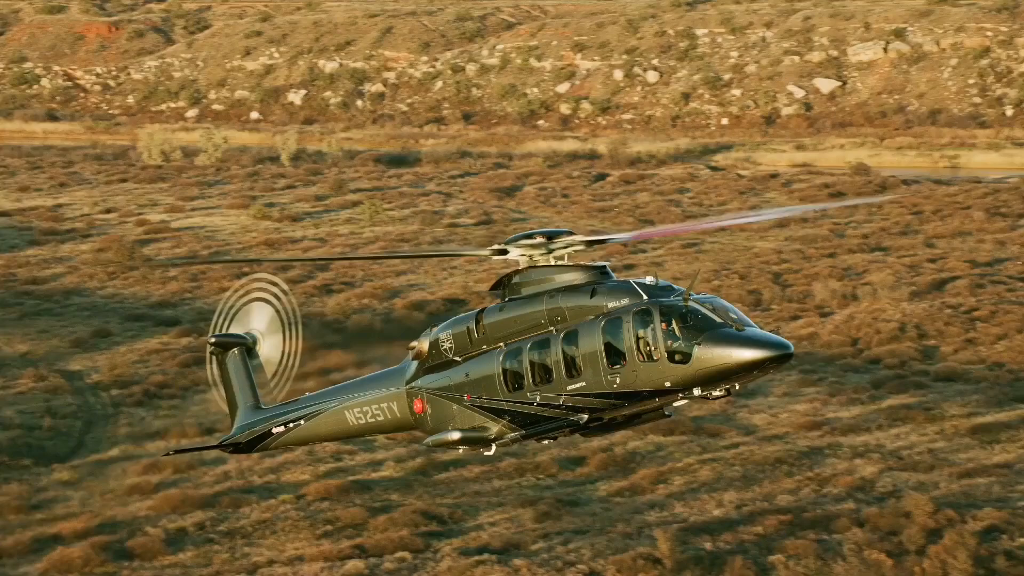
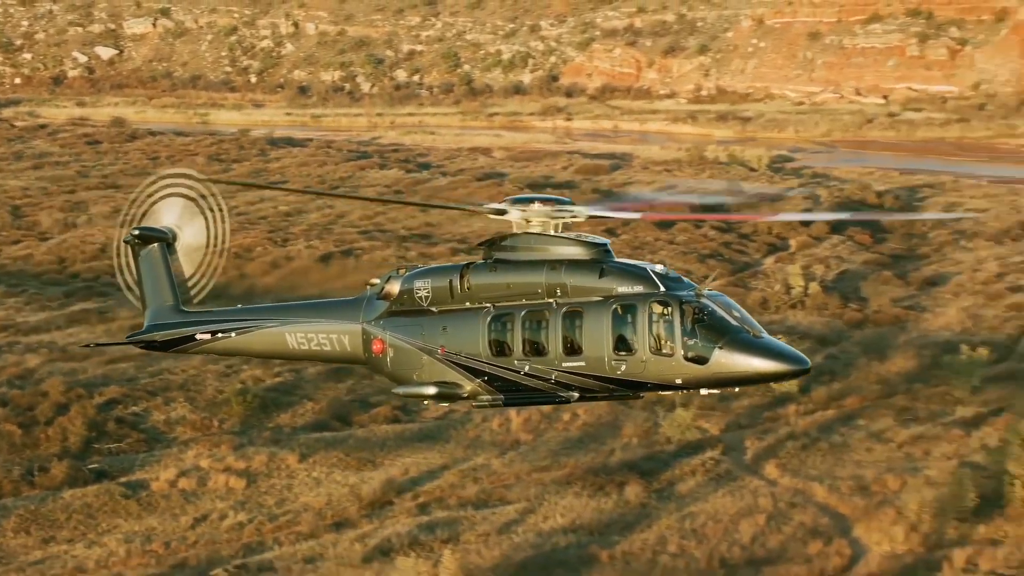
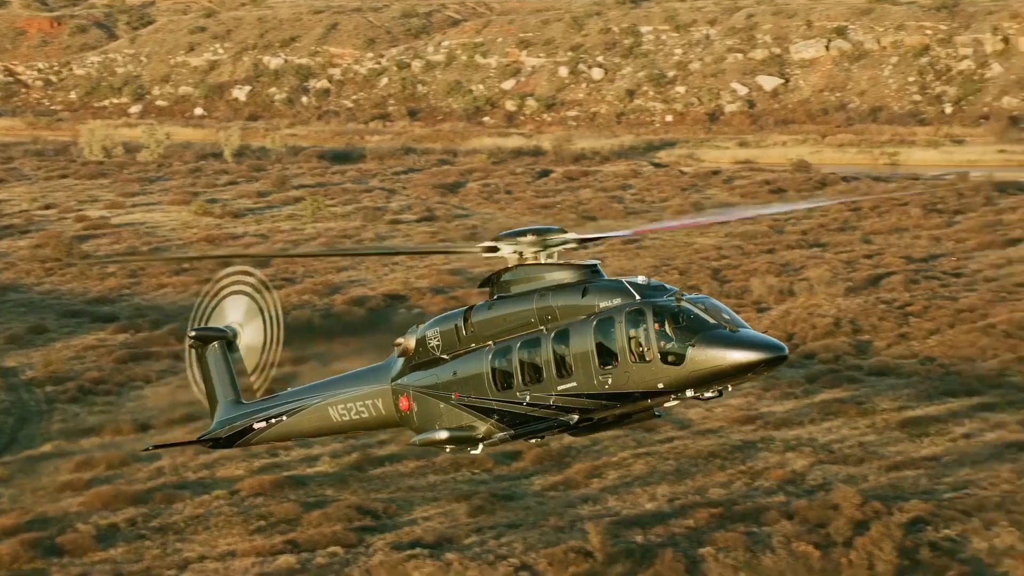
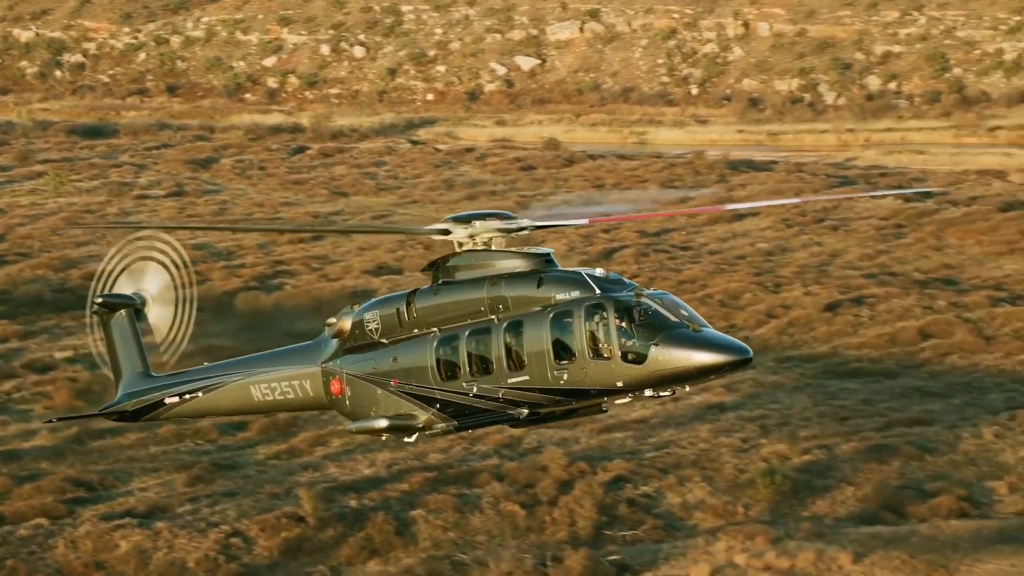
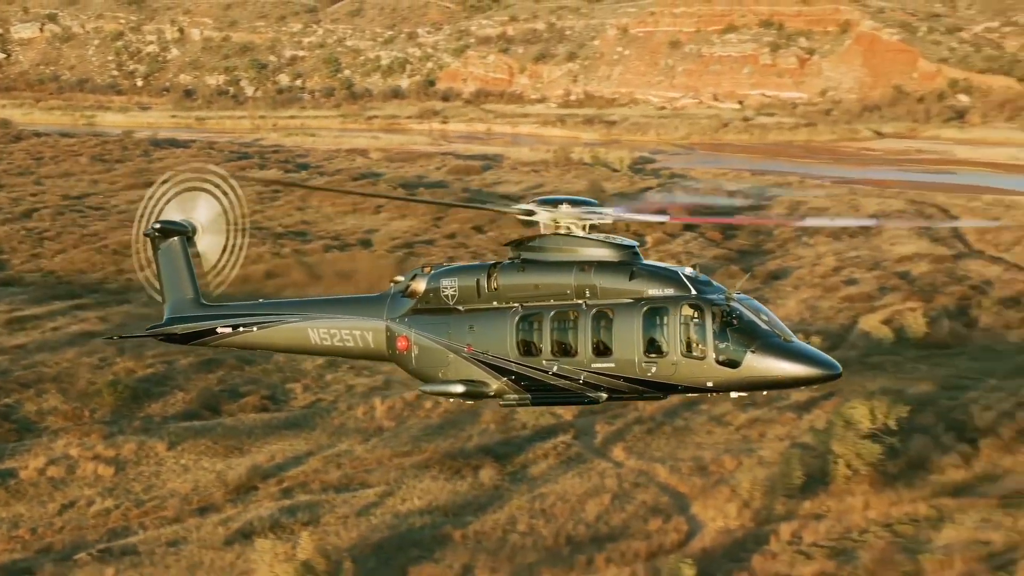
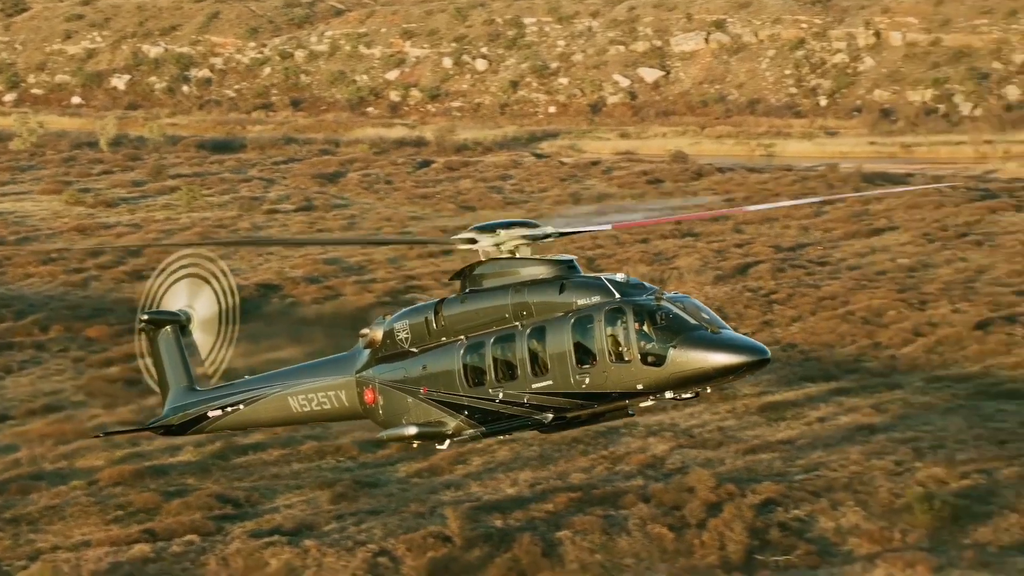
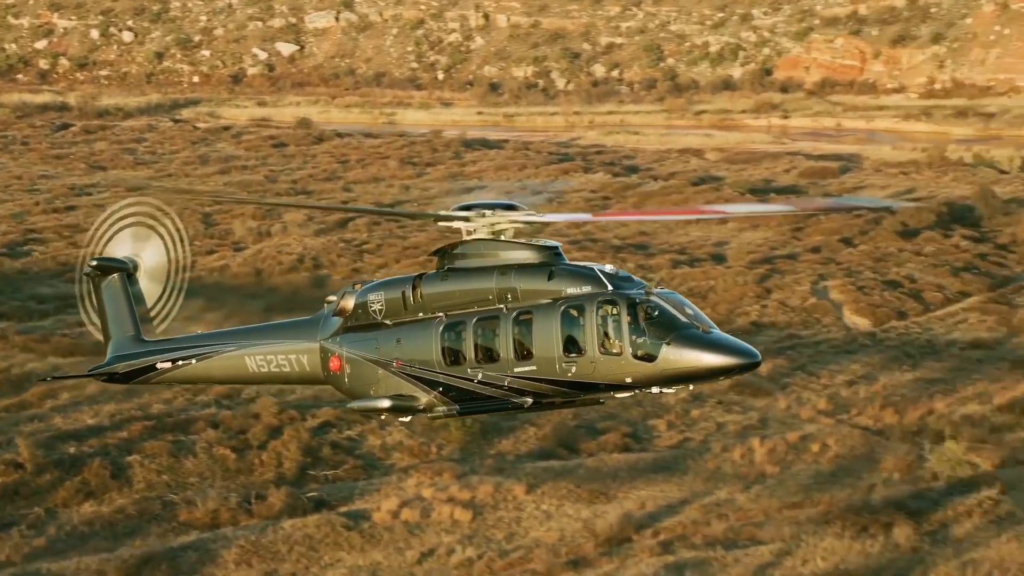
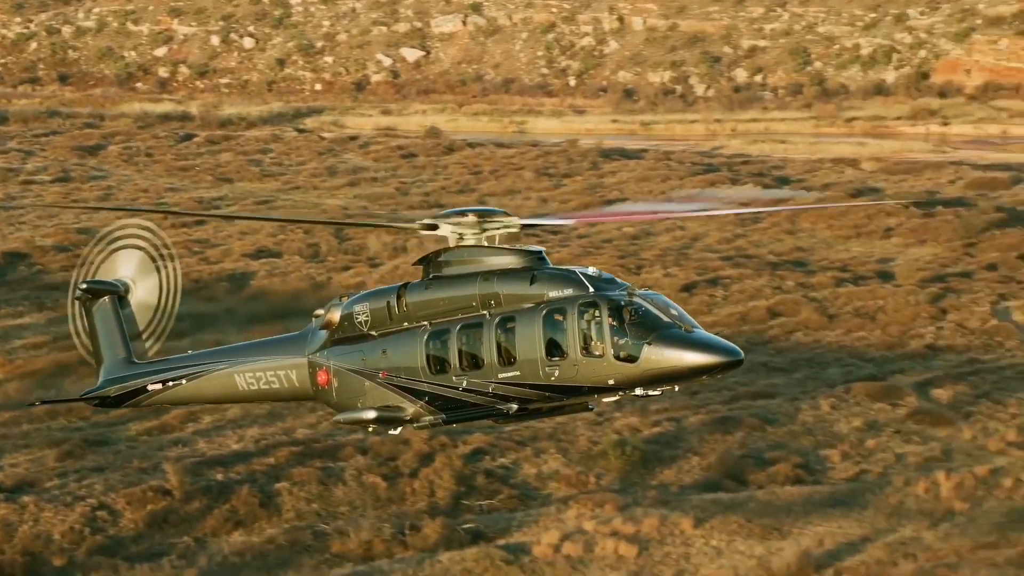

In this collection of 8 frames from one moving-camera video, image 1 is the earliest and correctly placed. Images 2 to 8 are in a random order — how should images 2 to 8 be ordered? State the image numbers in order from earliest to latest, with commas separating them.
3, 6, 4, 8, 7, 2, 5
